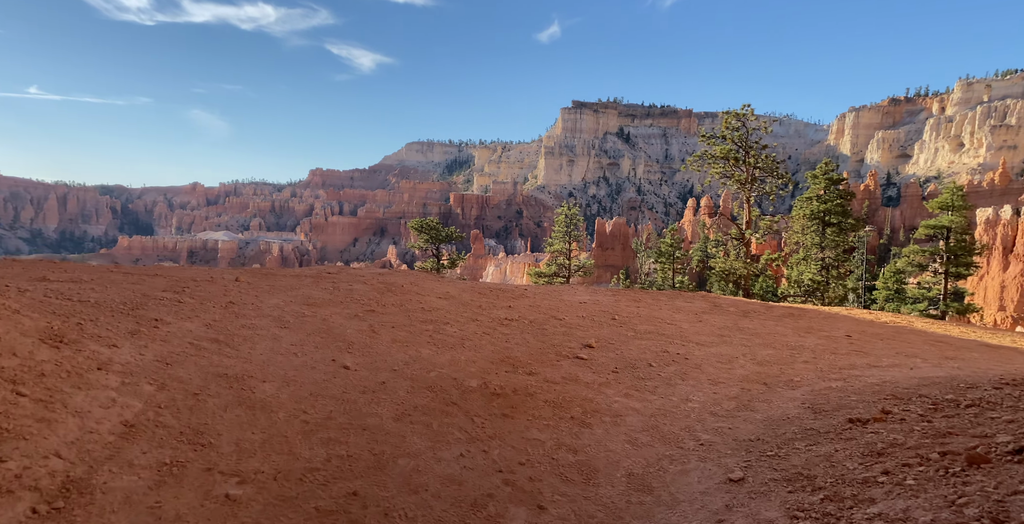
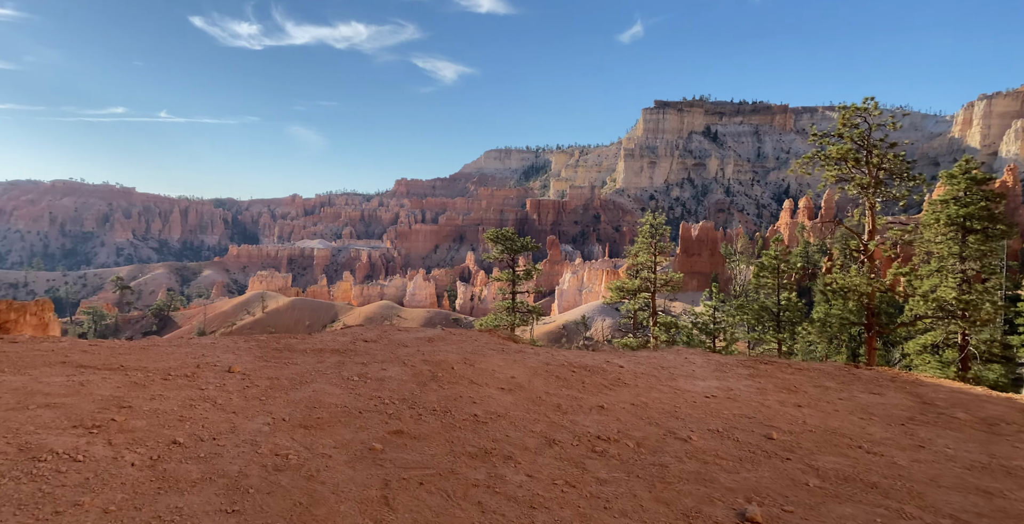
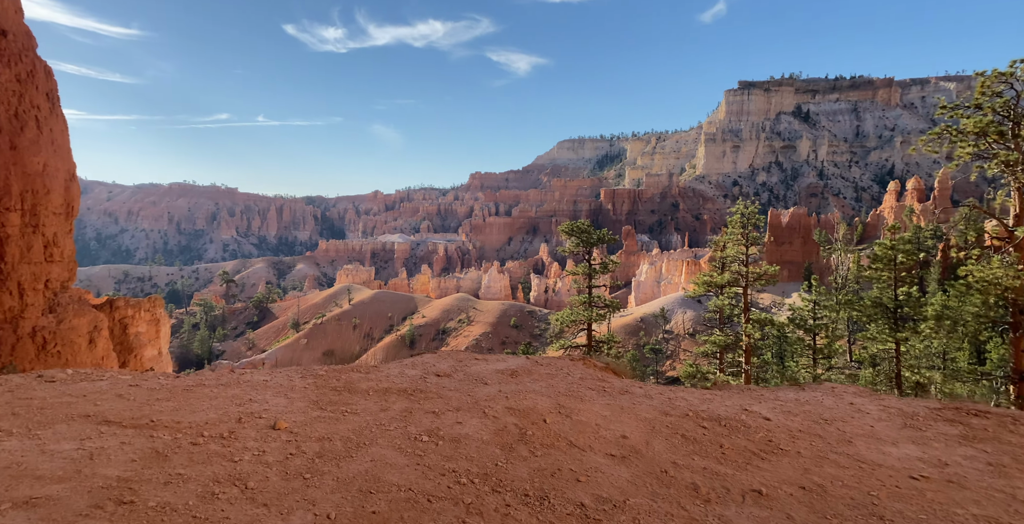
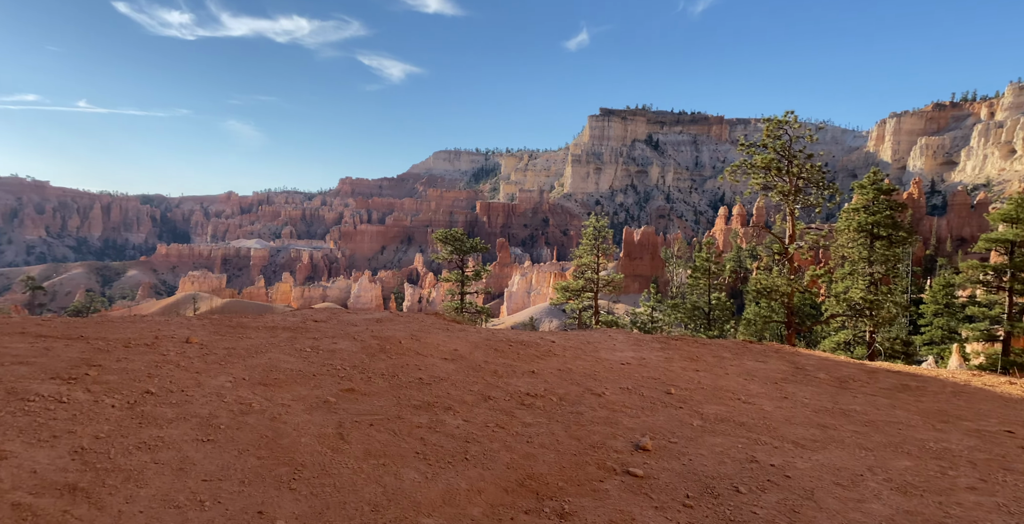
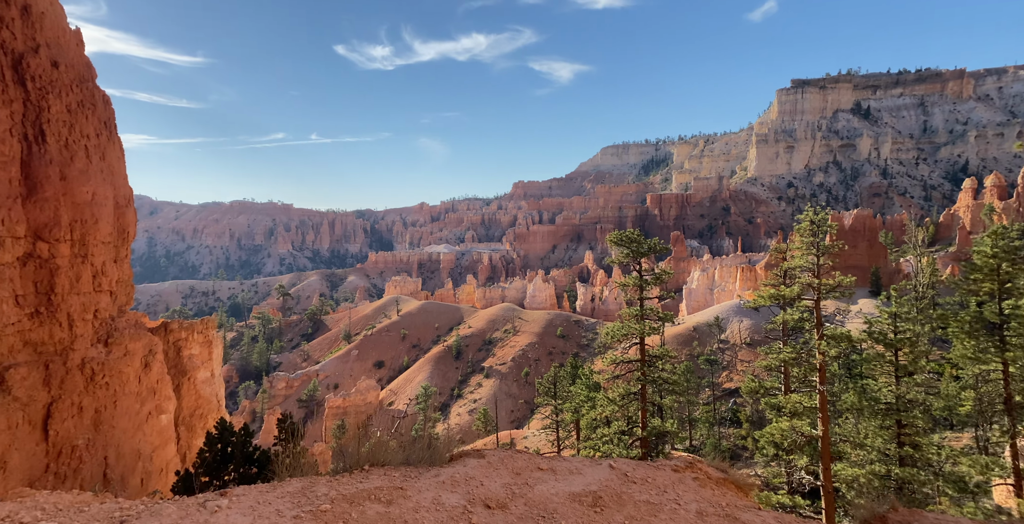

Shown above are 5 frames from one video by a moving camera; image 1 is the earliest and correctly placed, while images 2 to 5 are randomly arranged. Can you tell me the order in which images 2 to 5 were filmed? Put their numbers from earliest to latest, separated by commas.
4, 2, 3, 5
